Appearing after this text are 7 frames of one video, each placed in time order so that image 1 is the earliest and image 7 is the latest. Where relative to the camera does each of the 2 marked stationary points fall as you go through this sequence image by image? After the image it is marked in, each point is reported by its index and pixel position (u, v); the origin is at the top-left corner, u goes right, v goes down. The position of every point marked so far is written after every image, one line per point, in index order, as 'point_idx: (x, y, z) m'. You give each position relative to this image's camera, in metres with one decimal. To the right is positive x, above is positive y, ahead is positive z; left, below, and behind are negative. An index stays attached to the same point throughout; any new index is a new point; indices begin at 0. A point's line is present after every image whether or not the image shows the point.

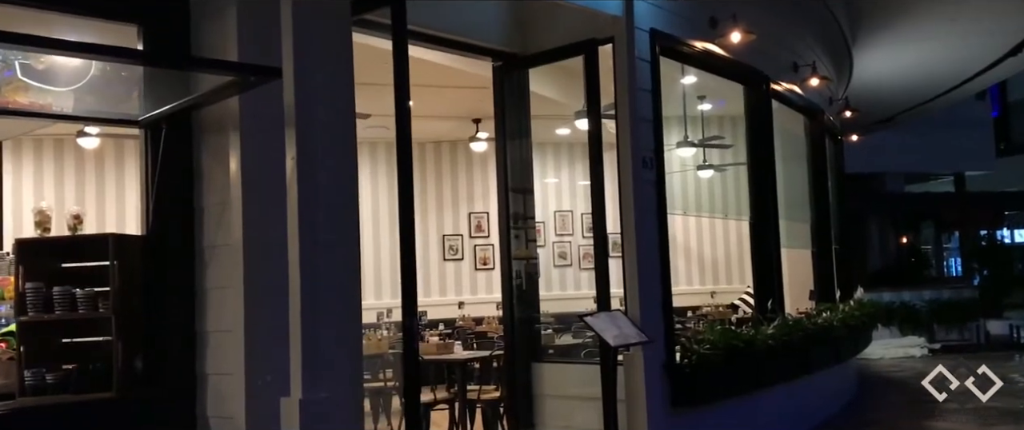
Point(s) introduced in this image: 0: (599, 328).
0: (+0.5, -0.6, +6.4) m
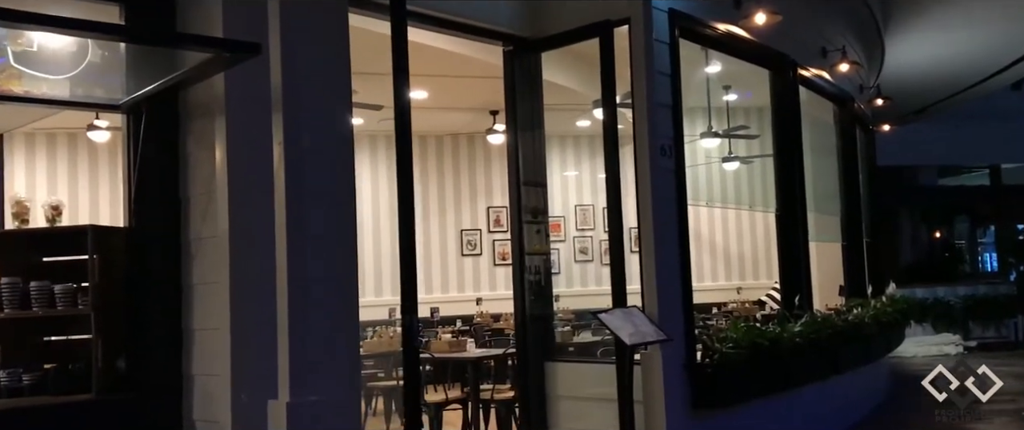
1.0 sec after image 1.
0: (+0.5, -0.6, +6.0) m
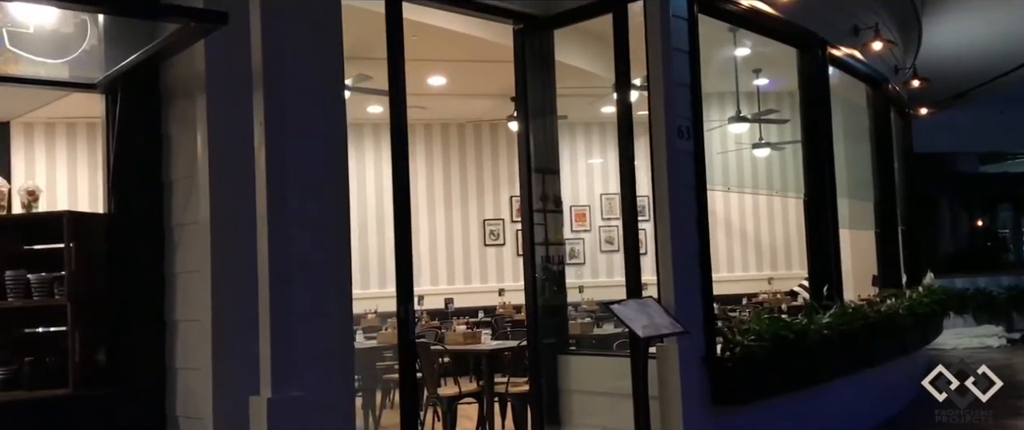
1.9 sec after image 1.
0: (+0.6, -0.5, +5.7) m
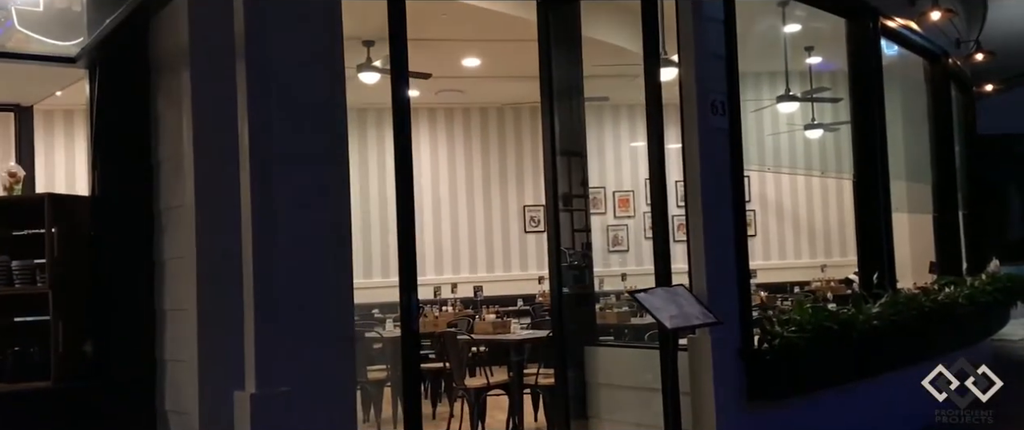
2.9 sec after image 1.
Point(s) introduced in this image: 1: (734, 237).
0: (+0.7, -0.4, +5.3) m
1: (+1.2, -0.1, +5.9) m
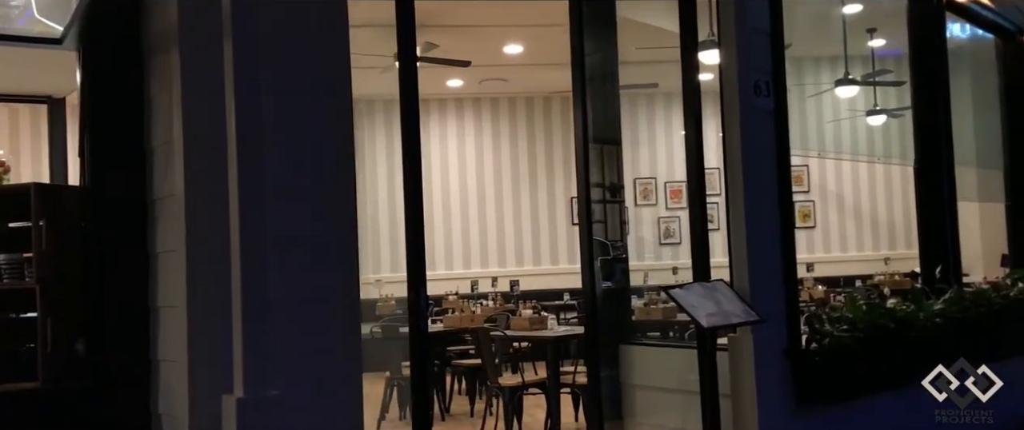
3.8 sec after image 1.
0: (+0.8, -0.4, +4.9) m
1: (+1.3, -0.1, +5.4) m
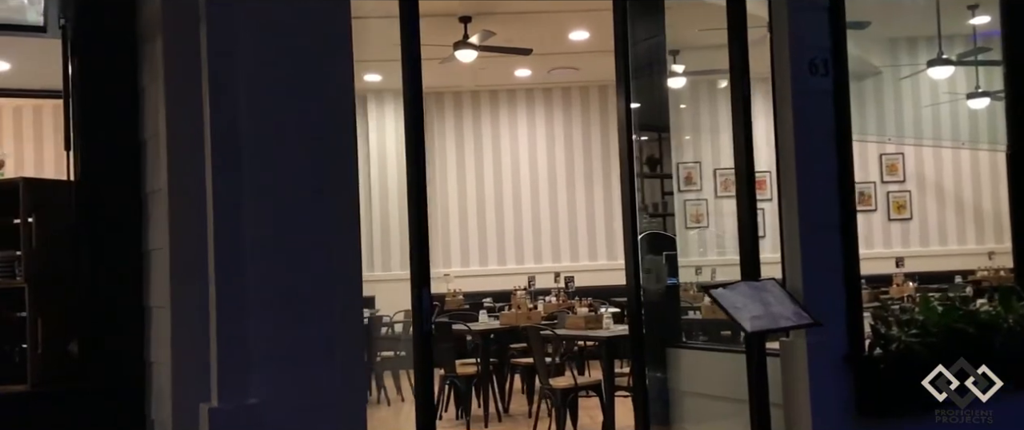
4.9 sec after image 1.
0: (+0.9, -0.4, +4.5) m
1: (+1.4, 0.0, +4.9) m
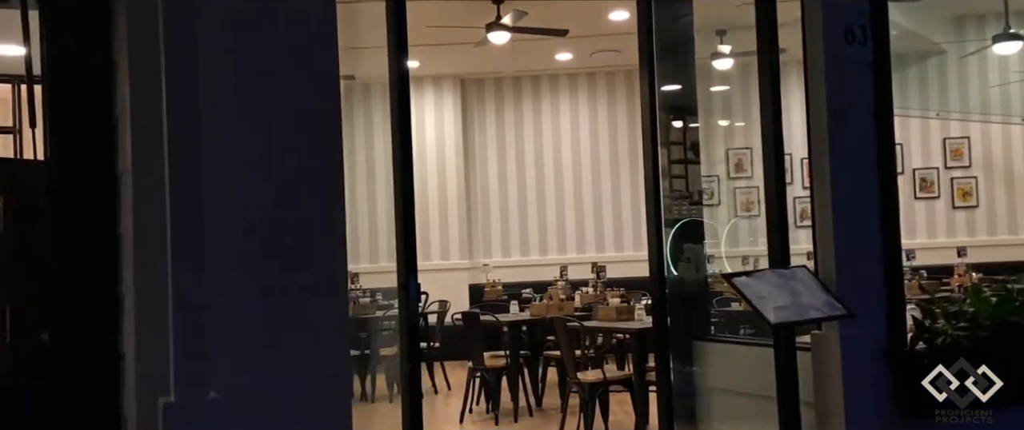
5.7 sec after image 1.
0: (+0.9, -0.3, +4.1) m
1: (+1.5, 0.0, +4.5) m
